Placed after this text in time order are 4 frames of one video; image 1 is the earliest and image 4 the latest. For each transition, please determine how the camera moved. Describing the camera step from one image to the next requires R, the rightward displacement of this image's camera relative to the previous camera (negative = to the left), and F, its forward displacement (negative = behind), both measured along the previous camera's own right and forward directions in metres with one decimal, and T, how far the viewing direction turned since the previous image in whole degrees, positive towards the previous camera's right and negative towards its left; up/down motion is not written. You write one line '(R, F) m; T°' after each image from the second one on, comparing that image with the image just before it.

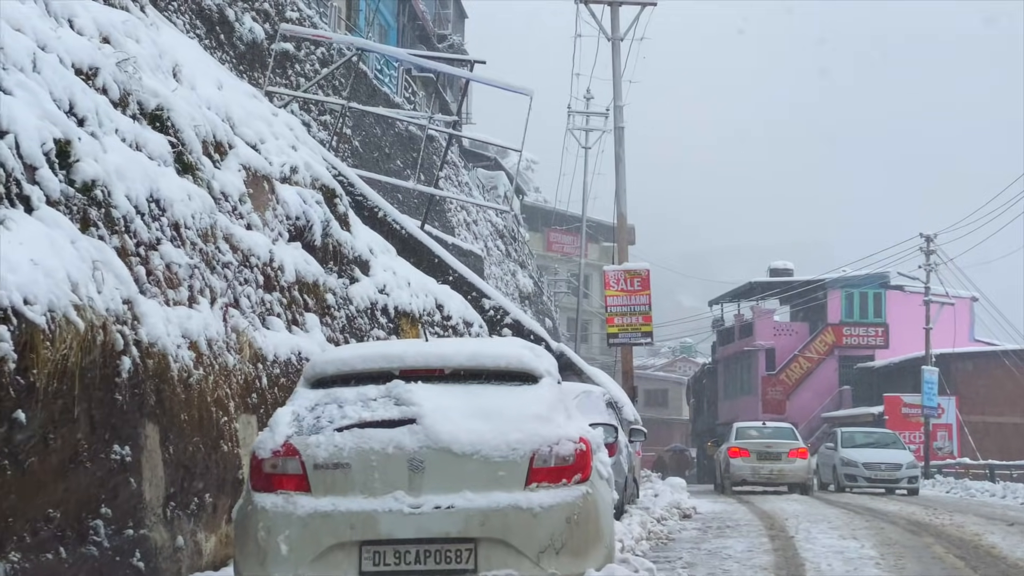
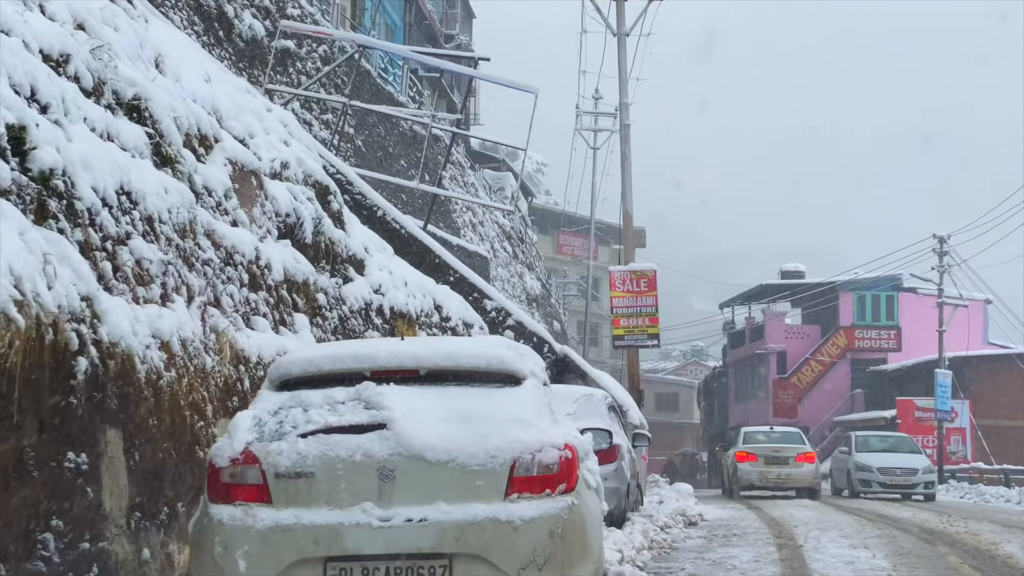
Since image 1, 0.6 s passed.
(+0.4, +0.9) m; -1°
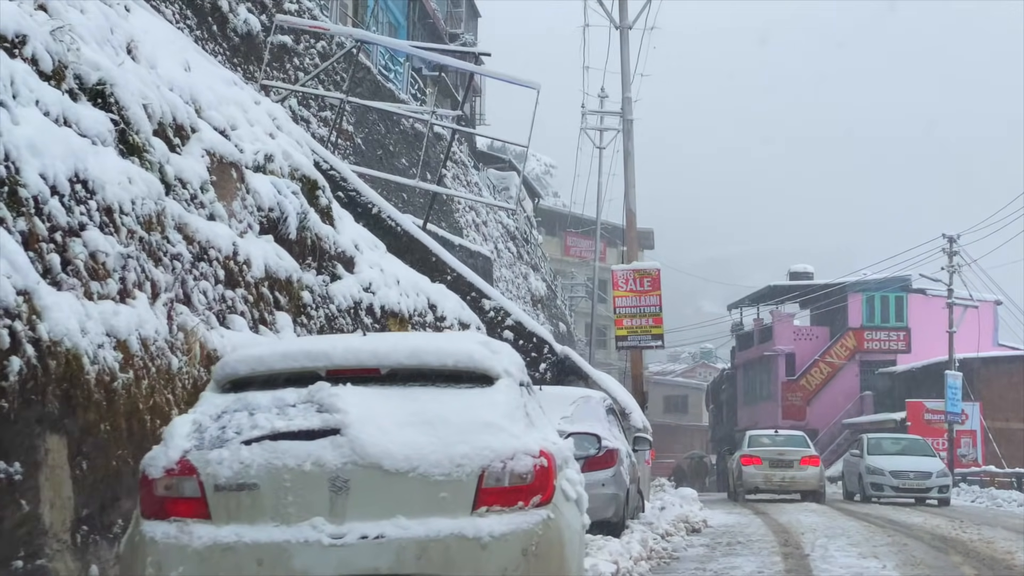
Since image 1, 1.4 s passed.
(+0.4, +1.1) m; -1°
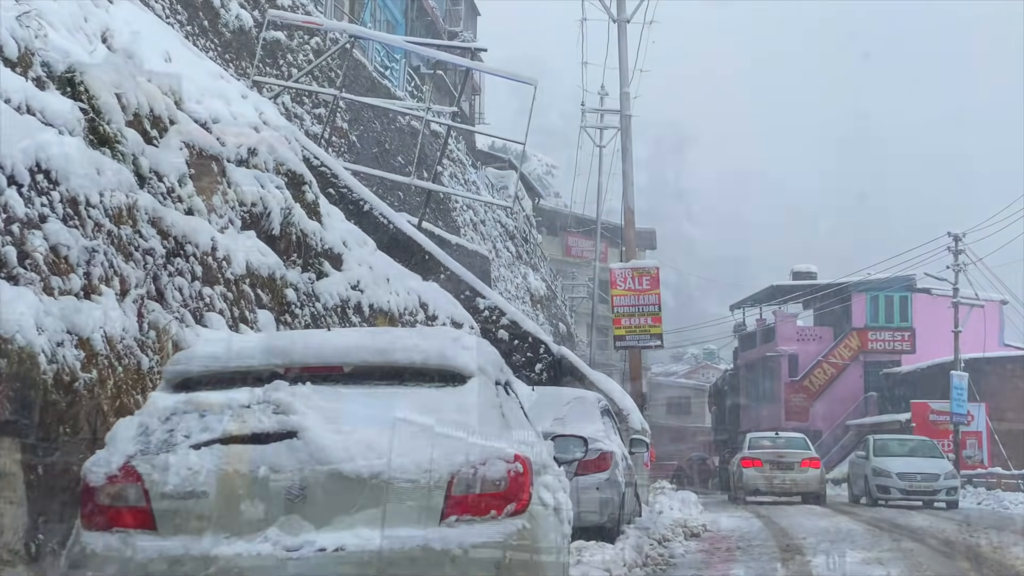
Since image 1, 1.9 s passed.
(+0.3, +0.7) m; 0°
